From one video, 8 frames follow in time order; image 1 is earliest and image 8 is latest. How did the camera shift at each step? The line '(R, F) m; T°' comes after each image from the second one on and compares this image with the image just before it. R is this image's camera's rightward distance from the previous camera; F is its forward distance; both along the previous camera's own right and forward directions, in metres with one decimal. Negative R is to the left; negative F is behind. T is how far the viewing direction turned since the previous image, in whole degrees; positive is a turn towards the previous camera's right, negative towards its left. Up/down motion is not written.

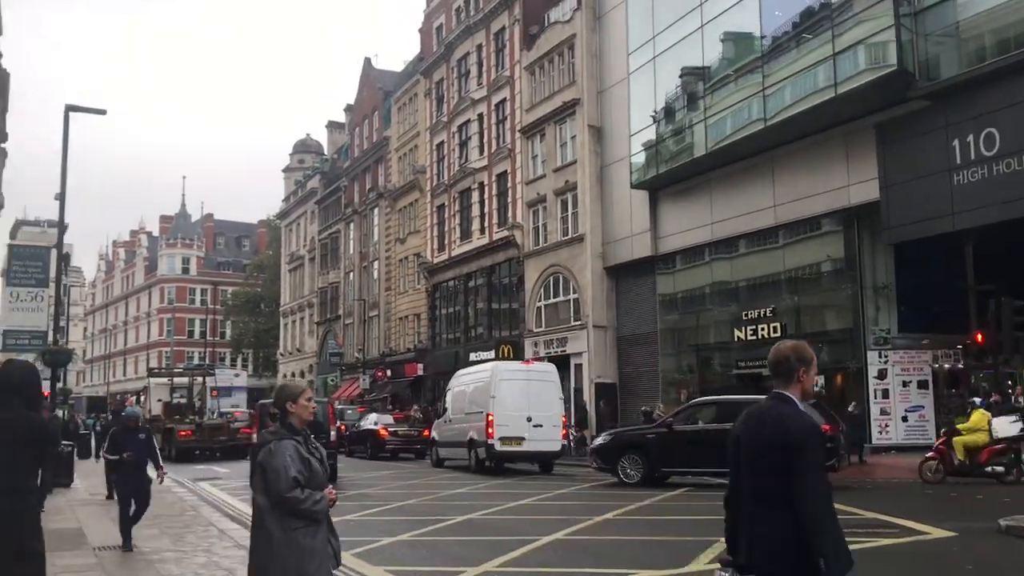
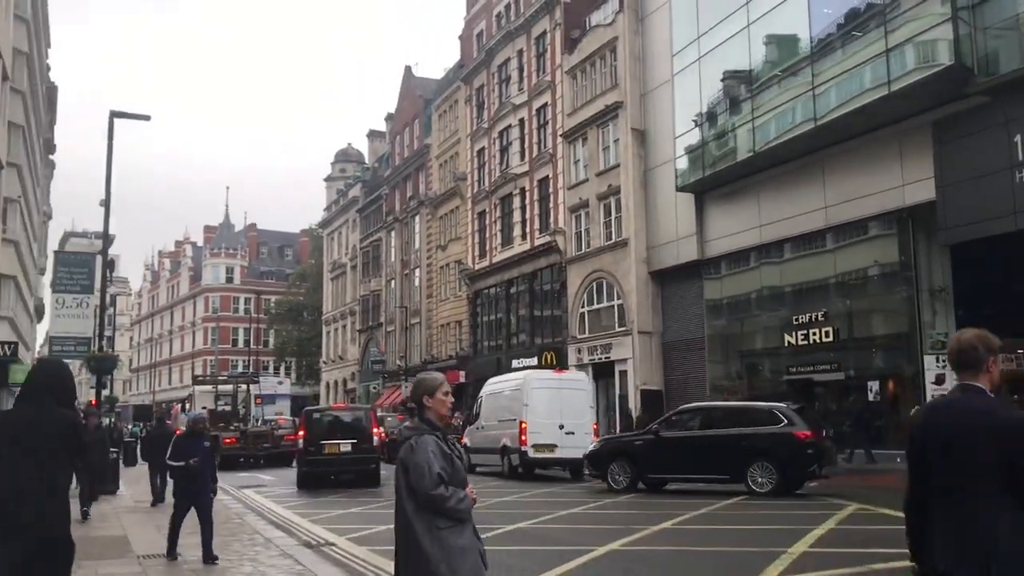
(-0.1, +0.3) m; -2°
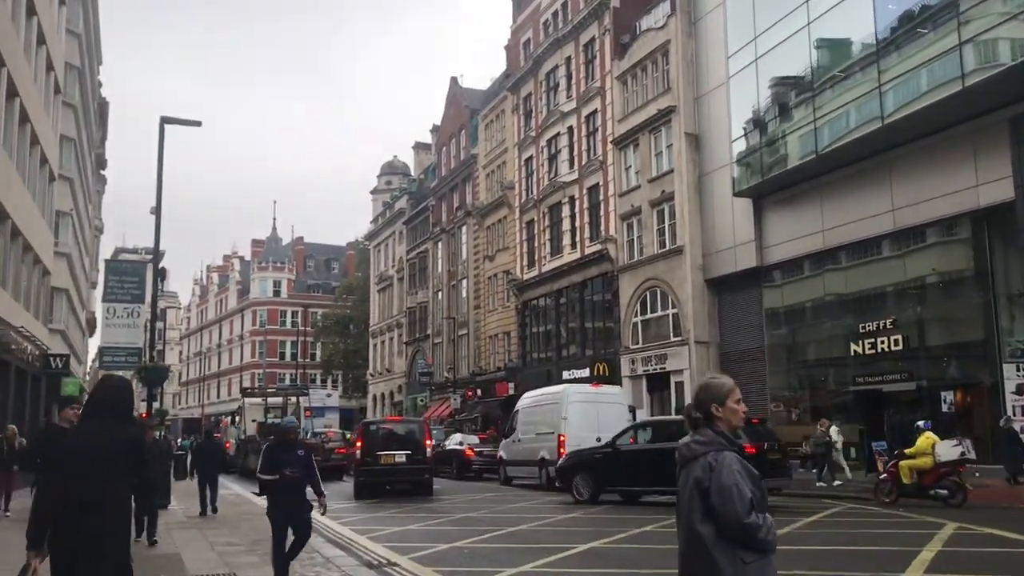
(-0.3, +0.7) m; -3°
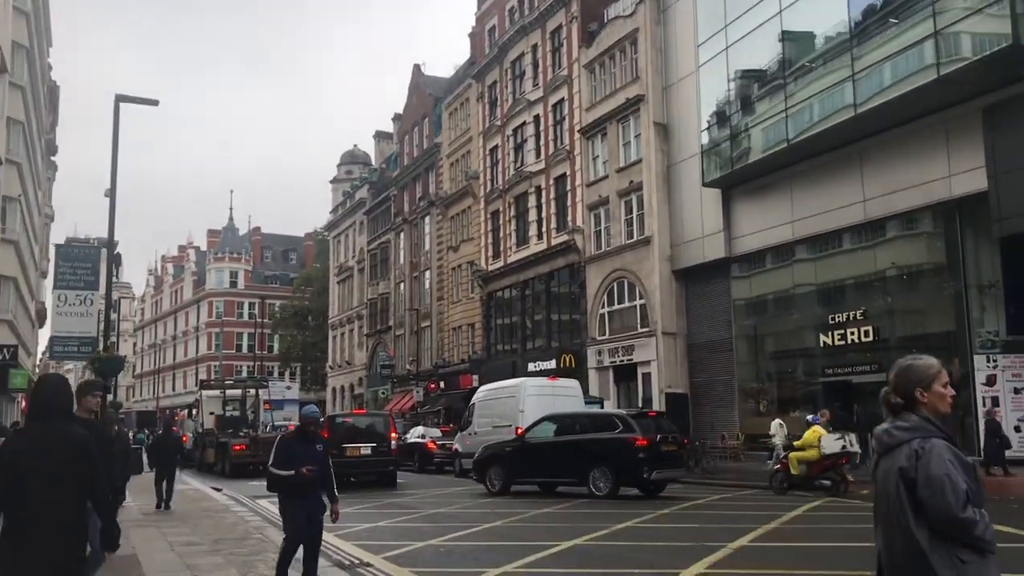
(-0.2, +0.5) m; +2°
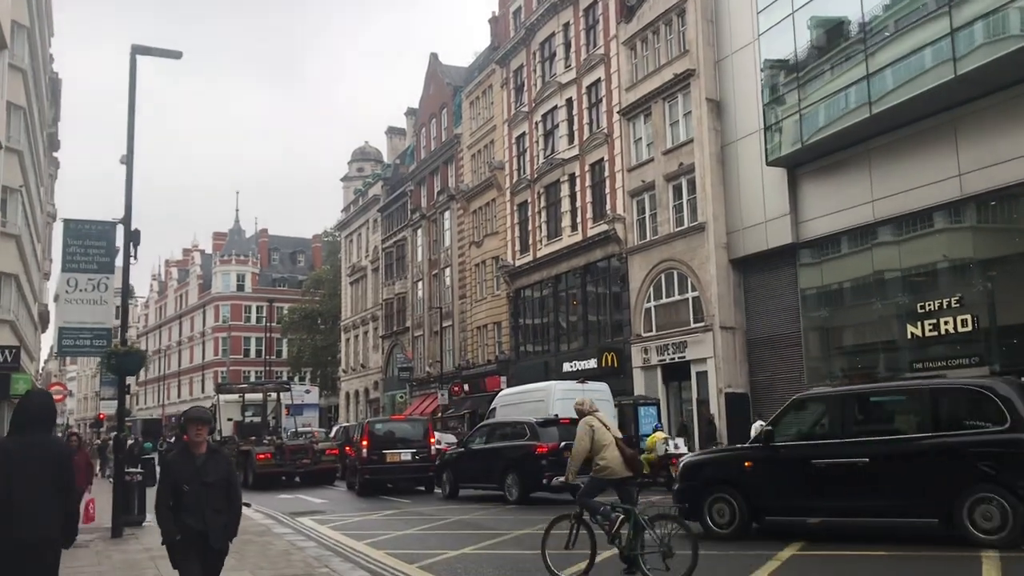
(-1.3, +2.4) m; 0°
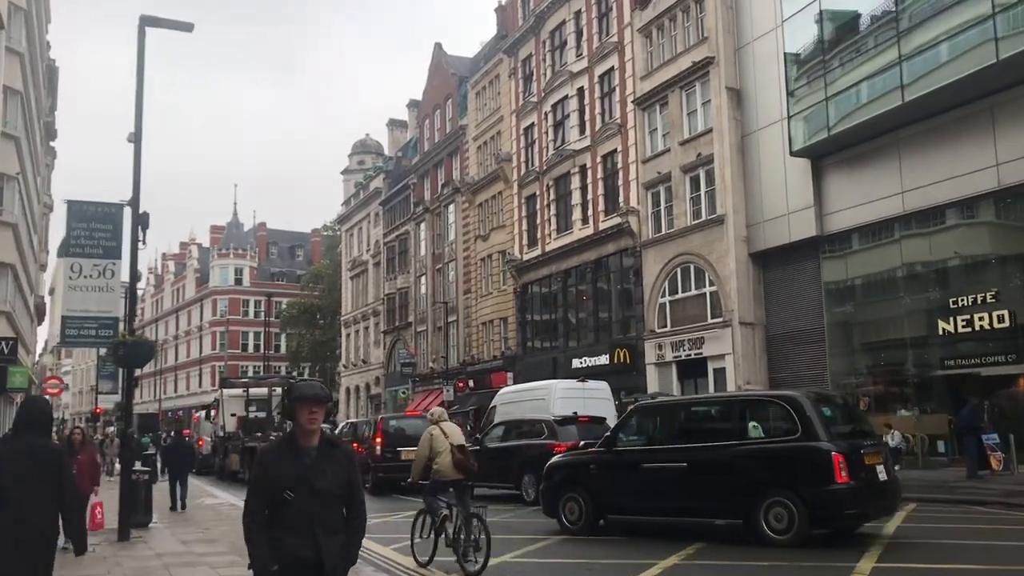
(-0.5, +0.9) m; 0°
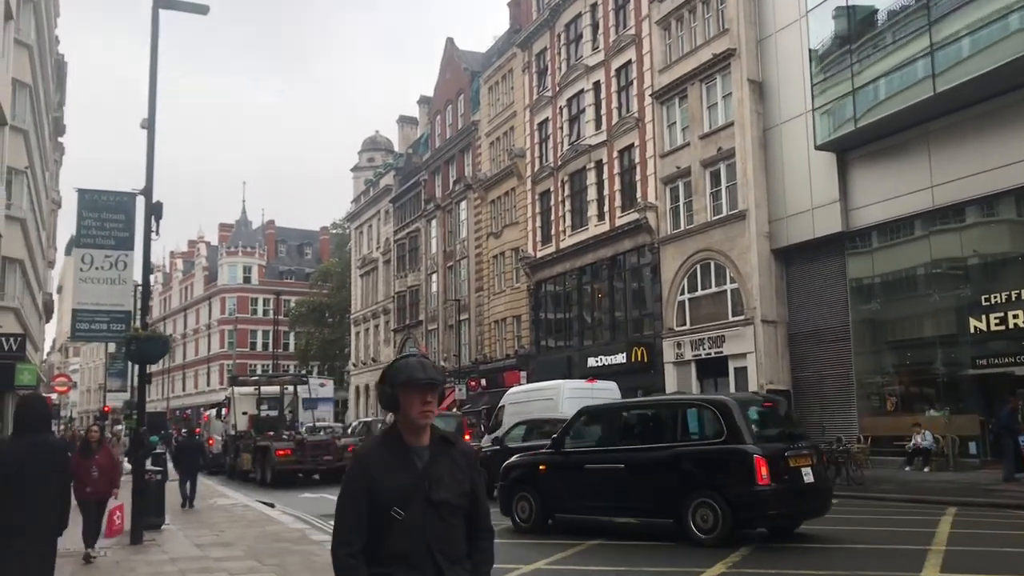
(-0.3, +0.6) m; 0°
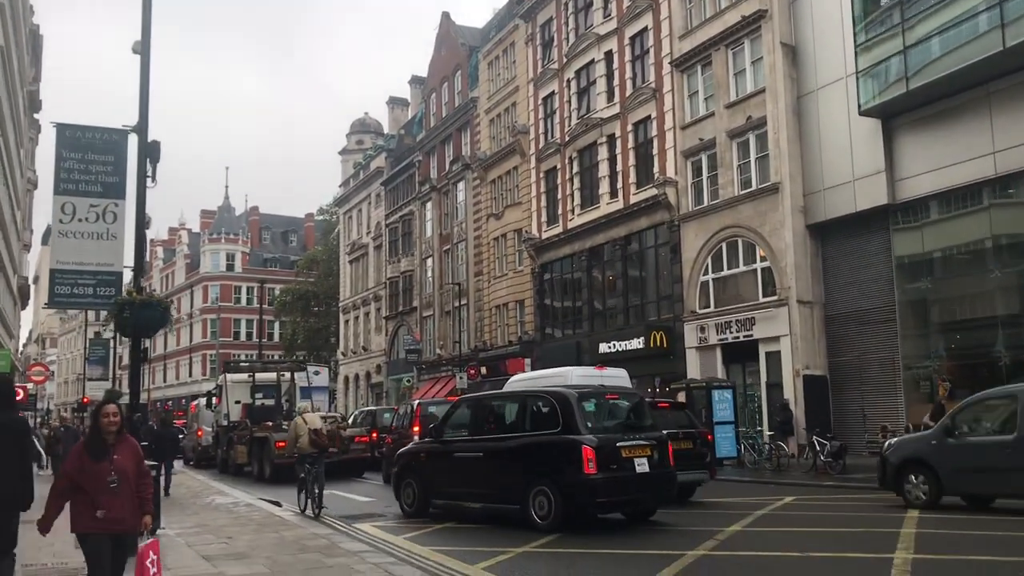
(-0.9, +2.0) m; +1°
